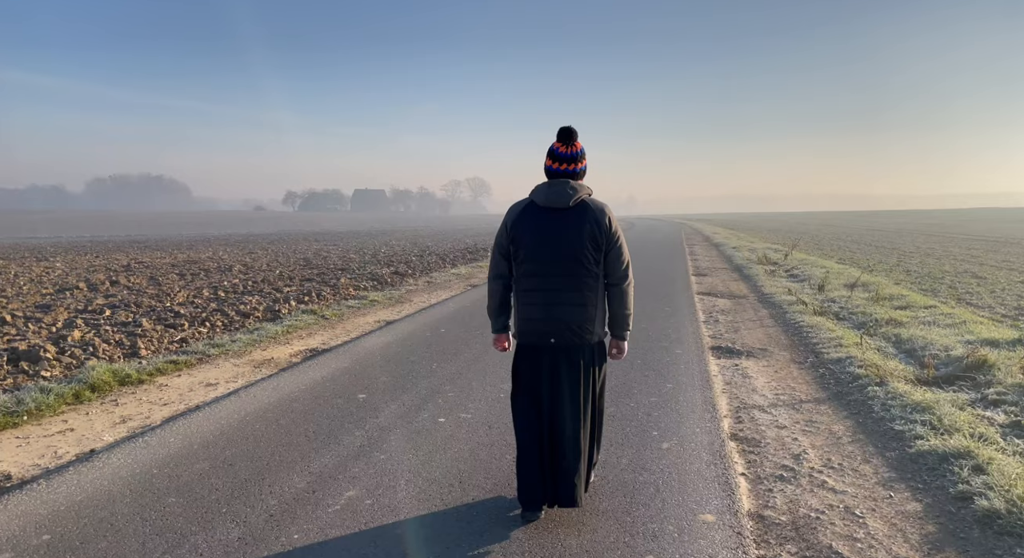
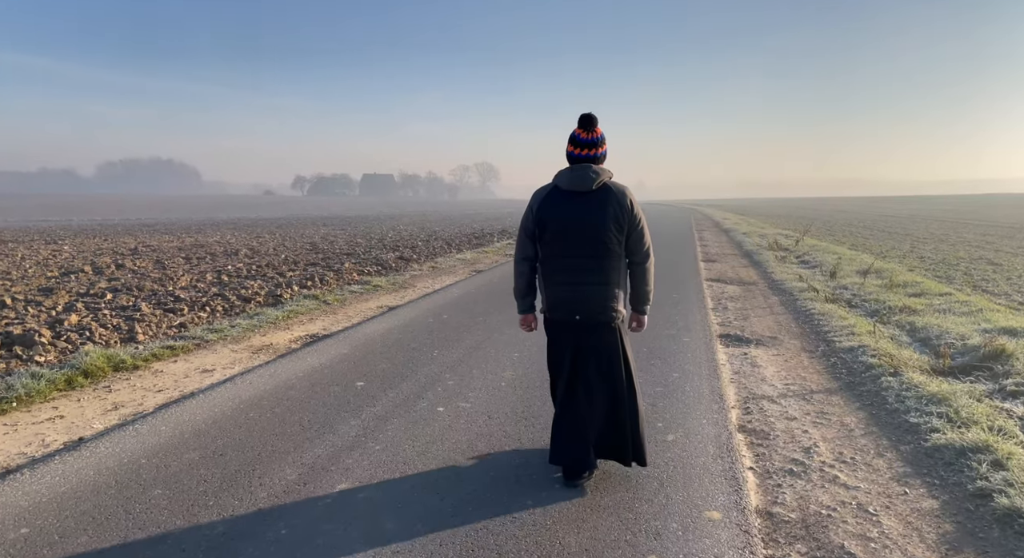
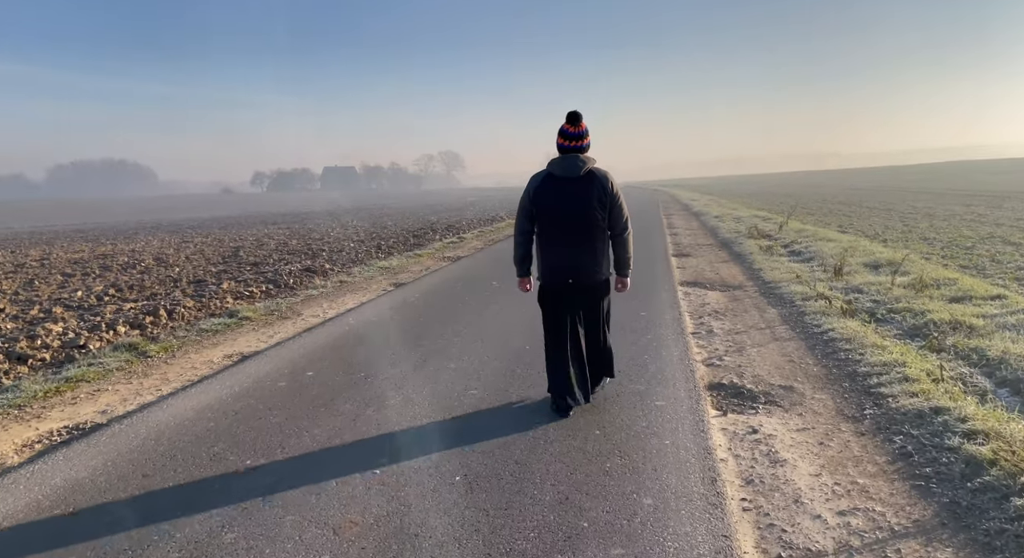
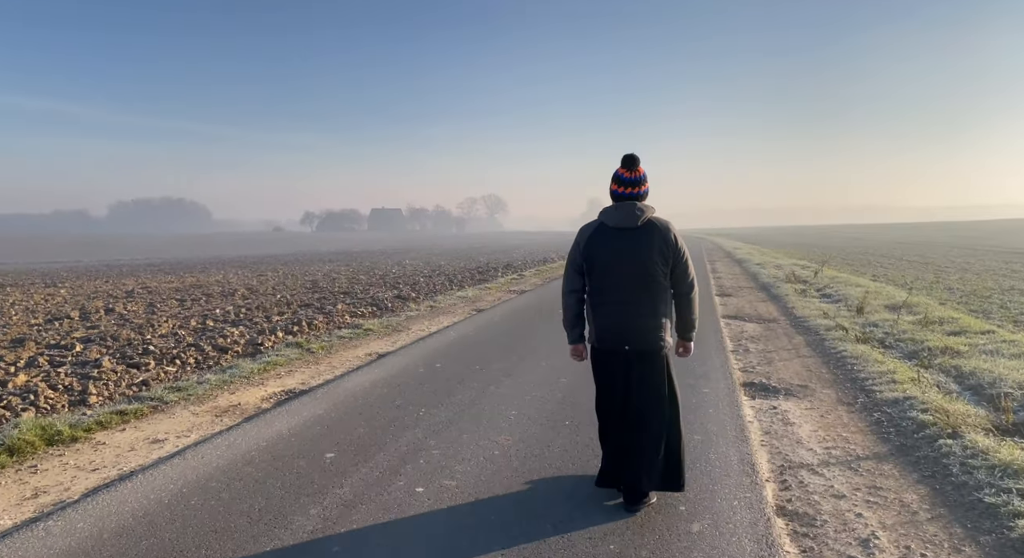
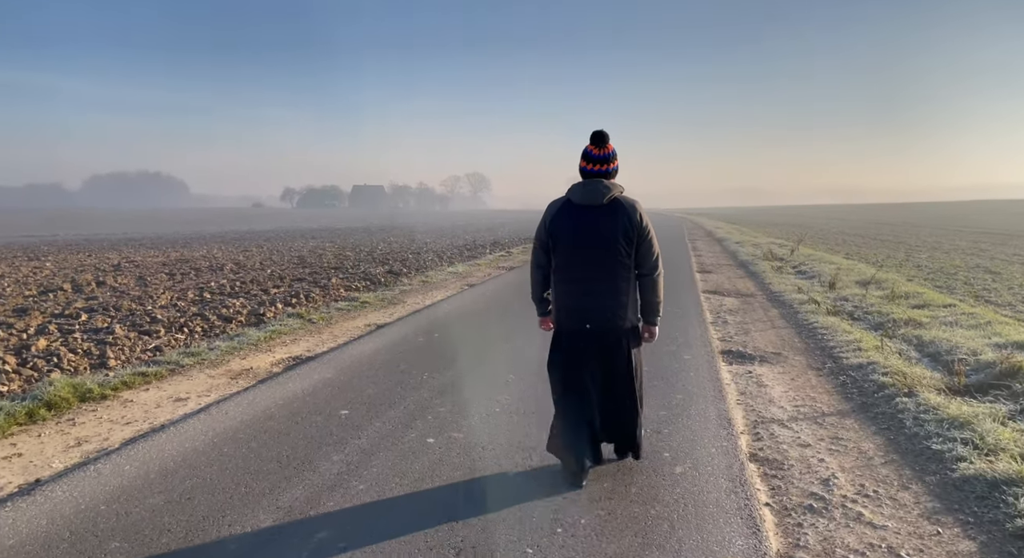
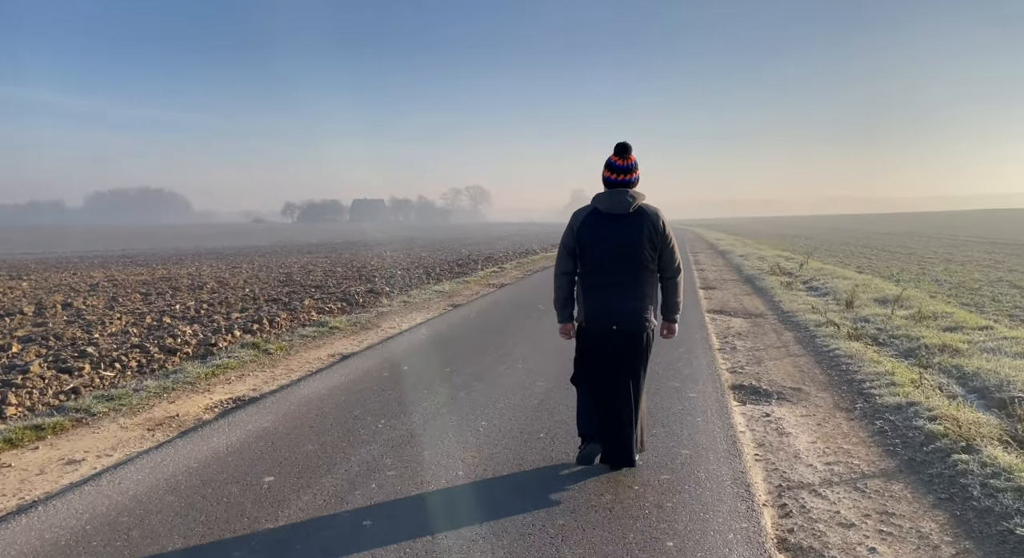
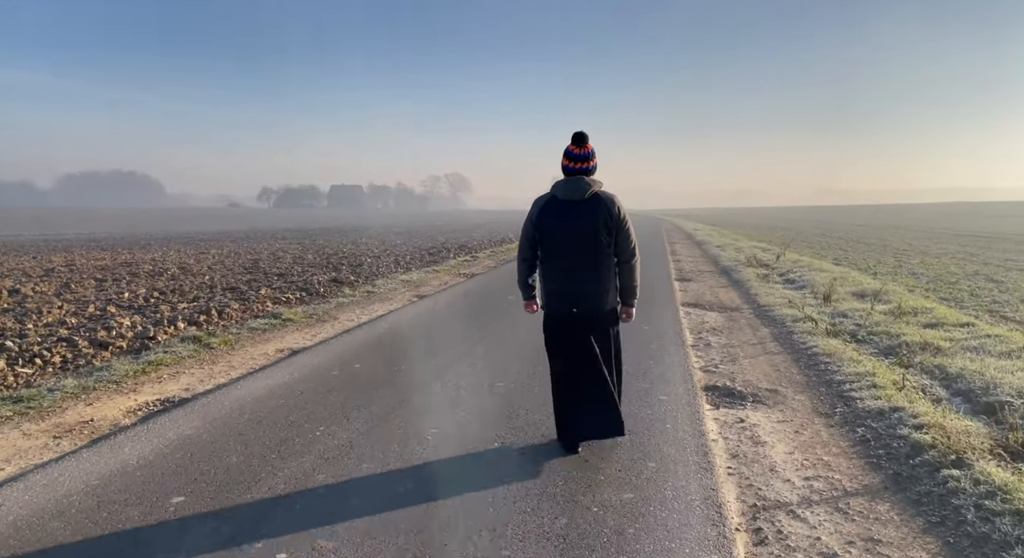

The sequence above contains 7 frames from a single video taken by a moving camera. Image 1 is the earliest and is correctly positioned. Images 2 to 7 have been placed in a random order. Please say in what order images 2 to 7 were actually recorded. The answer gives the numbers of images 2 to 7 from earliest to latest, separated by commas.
2, 5, 4, 6, 7, 3
